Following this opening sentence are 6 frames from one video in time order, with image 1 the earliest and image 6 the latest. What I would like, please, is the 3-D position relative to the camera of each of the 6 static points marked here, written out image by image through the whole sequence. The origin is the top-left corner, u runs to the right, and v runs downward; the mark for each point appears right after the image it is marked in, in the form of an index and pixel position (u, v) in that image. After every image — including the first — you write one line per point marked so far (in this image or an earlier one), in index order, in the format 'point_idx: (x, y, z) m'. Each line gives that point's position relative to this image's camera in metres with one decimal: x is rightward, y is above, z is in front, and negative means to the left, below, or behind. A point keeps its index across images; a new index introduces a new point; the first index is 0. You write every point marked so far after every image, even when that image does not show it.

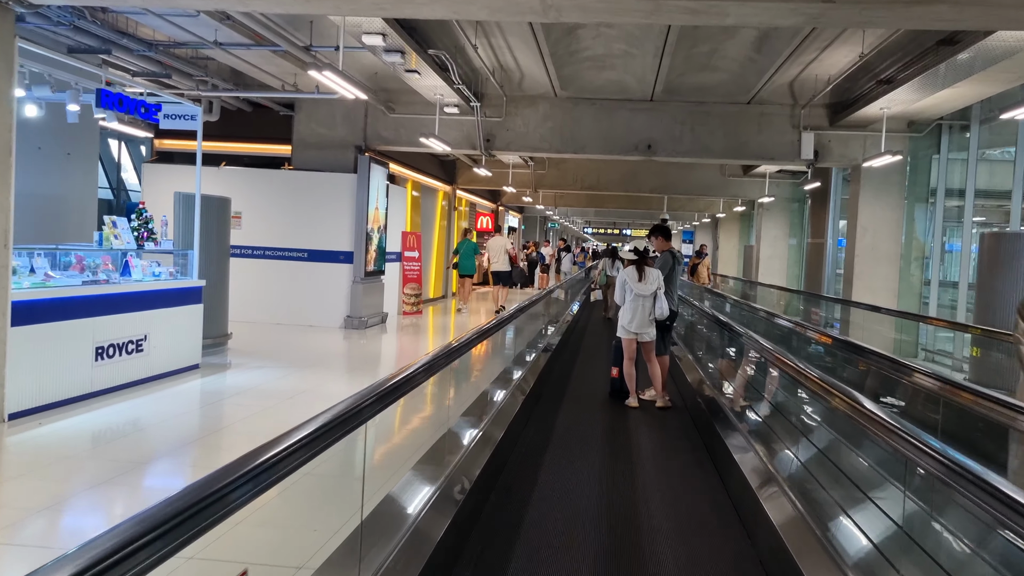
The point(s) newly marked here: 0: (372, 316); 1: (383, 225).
0: (-1.5, -0.3, +9.9) m
1: (-1.5, +0.7, +10.2) m
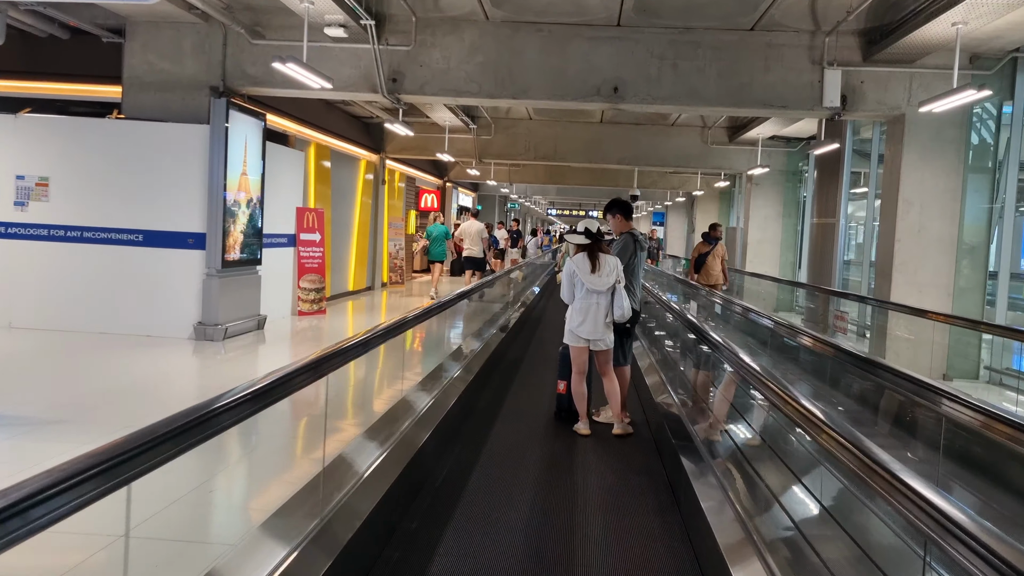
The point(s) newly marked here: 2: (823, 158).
0: (-2.2, -0.3, +7.3) m
1: (-2.1, +0.8, +7.5) m
2: (+3.4, +1.4, +9.9) m
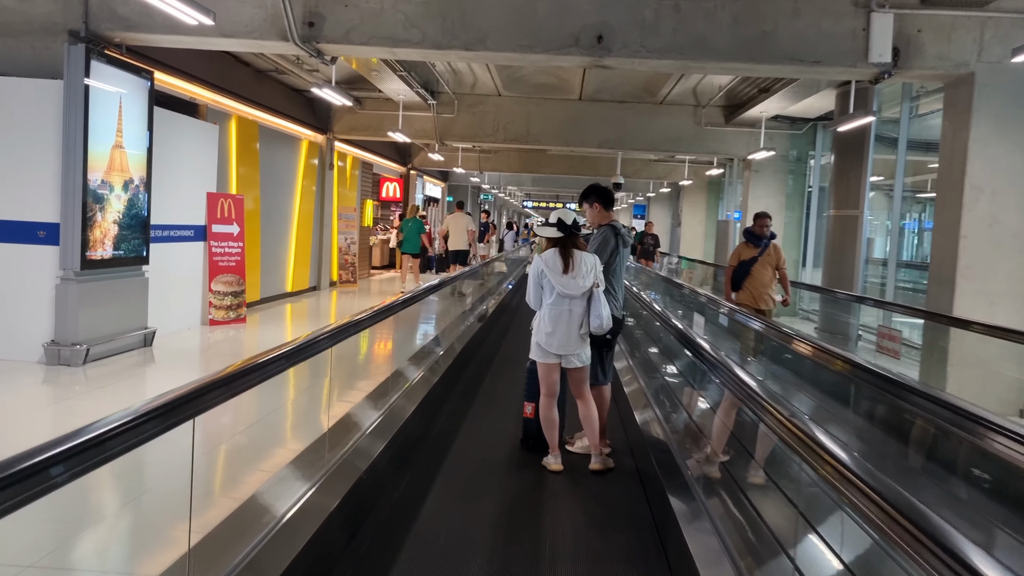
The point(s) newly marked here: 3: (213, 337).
0: (-2.5, -0.3, +5.6) m
1: (-2.4, +0.7, +5.9) m
2: (+3.1, +1.4, +8.4) m
3: (-2.4, -0.4, +7.1) m
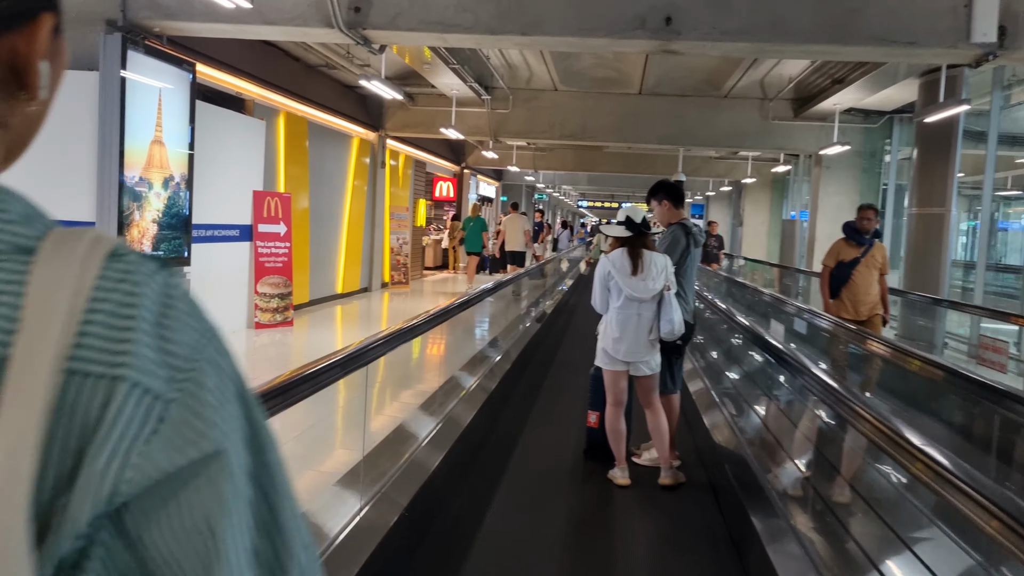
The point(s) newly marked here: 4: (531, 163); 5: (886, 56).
0: (-2.2, -0.3, +5.4) m
1: (-2.1, +0.7, +5.6) m
2: (+3.6, +1.4, +7.8) m
3: (-1.9, -0.4, +6.8) m
4: (+0.3, +2.2, +15.8) m
5: (+2.1, +1.3, +4.9) m
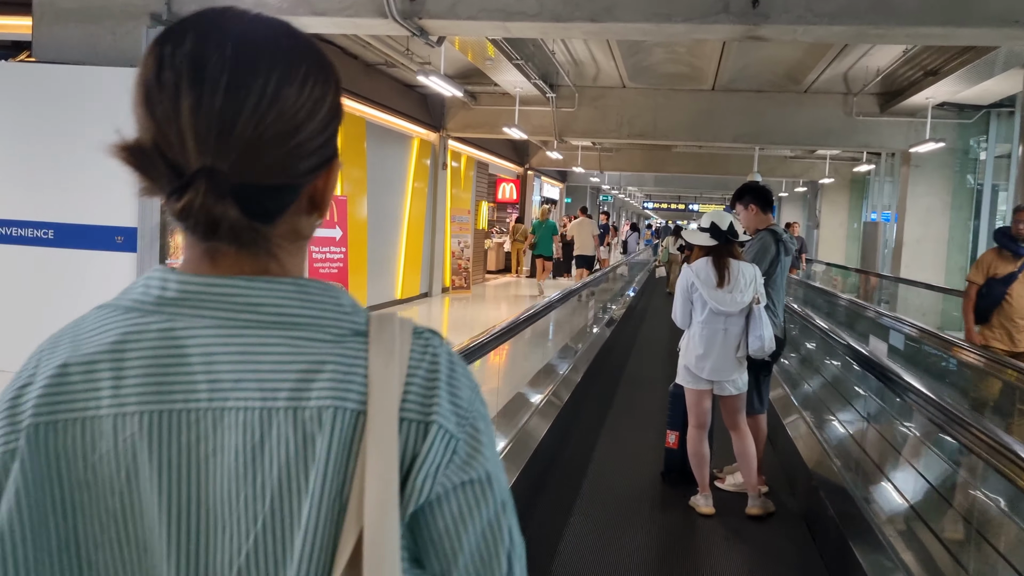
0: (-1.8, -0.4, +5.1) m
1: (-1.7, +0.7, +5.3) m
2: (+4.1, +1.3, +7.1) m
3: (-1.5, -0.5, +6.5) m
4: (+1.5, +2.1, +15.4) m
5: (+2.4, +1.2, +4.4) m
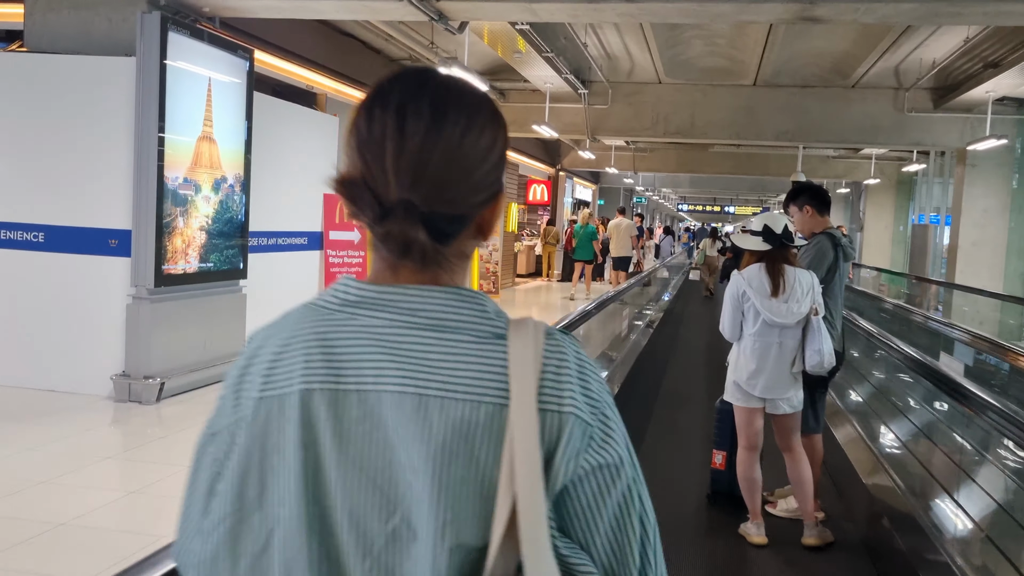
0: (-1.7, -0.4, +4.7) m
1: (-1.5, +0.6, +4.9) m
2: (+4.4, +1.2, +6.5) m
3: (-1.3, -0.5, +6.1) m
4: (+2.0, +2.1, +14.9) m
5: (+2.5, +1.2, +3.9) m
